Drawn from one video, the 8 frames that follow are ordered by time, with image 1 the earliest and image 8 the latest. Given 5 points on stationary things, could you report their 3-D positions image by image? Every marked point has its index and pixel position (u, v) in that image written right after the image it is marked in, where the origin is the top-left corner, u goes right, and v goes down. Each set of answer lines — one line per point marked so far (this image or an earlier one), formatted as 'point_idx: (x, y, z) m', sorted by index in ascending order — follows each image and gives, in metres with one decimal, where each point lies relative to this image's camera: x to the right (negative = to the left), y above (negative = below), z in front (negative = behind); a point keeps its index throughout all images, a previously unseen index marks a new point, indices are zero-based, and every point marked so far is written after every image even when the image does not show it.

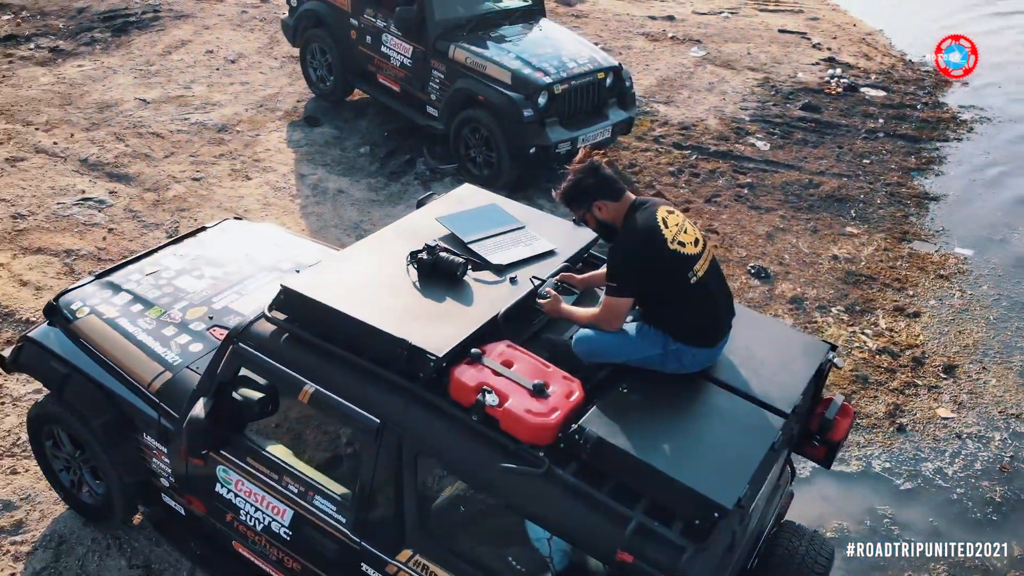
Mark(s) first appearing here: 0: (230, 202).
0: (-1.7, +0.5, +6.1) m
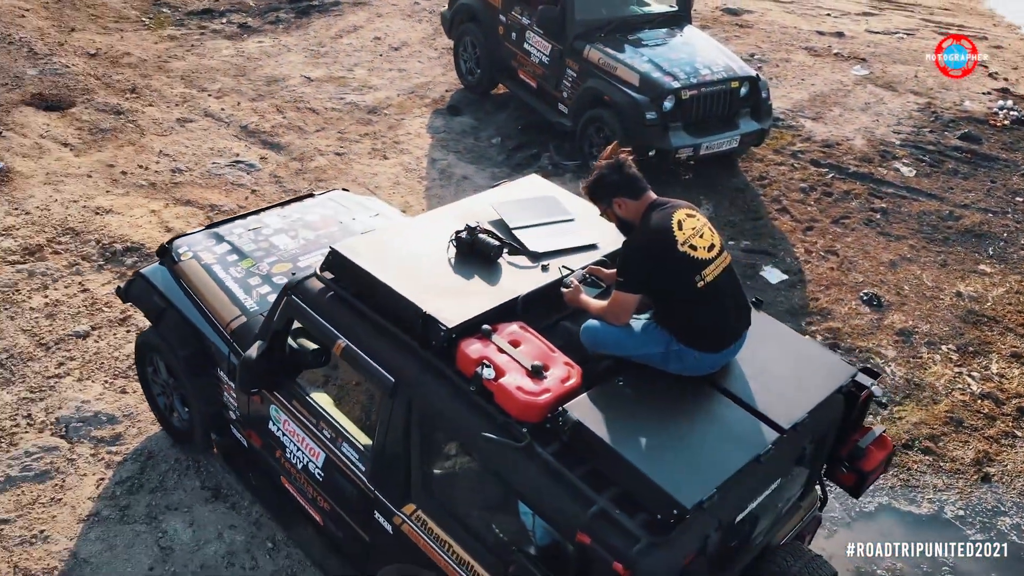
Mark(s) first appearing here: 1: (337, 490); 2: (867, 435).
0: (-1.0, +0.7, +6.5) m
1: (-0.7, -0.8, +3.7) m
2: (+1.4, -0.6, +3.9) m
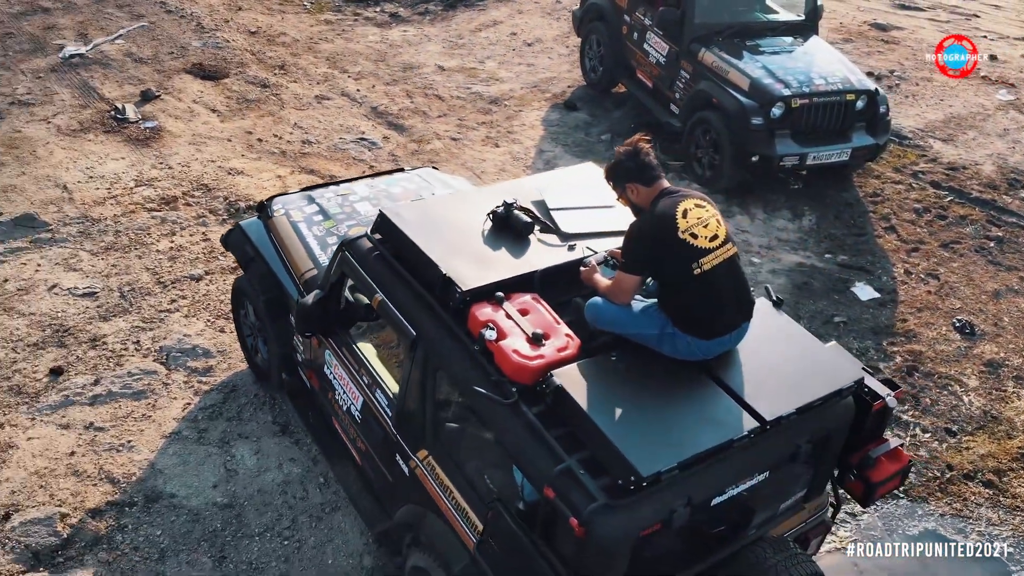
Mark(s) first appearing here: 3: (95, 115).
0: (-0.3, +0.9, +6.9) m
1: (-0.6, -0.6, +4.1) m
2: (+1.5, -0.6, +3.9) m
3: (-2.9, +1.2, +6.7) m
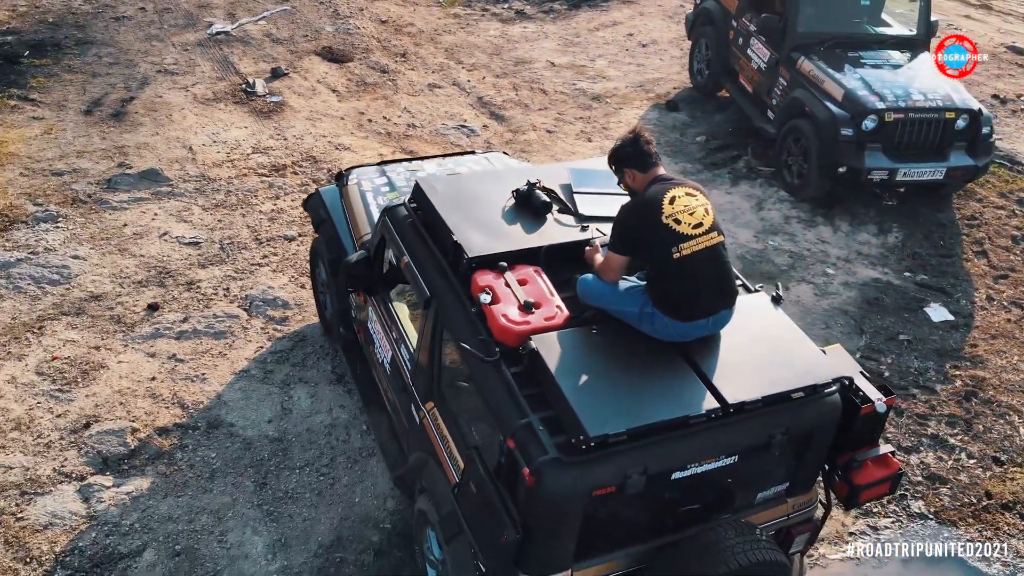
0: (+0.4, +1.0, +7.2) m
1: (-0.5, -0.4, +4.5) m
2: (+1.5, -0.7, +3.9) m
3: (-2.2, +1.6, +7.4) m
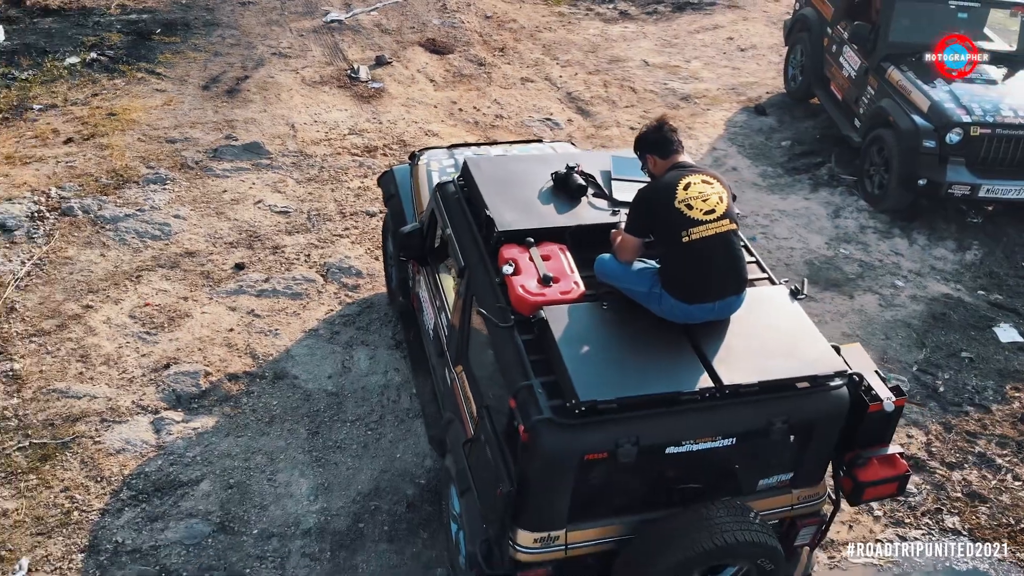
0: (+1.0, +1.0, +7.3) m
1: (-0.4, -0.3, +4.8) m
2: (+1.5, -0.7, +4.0) m
3: (-1.5, +1.8, +7.9) m
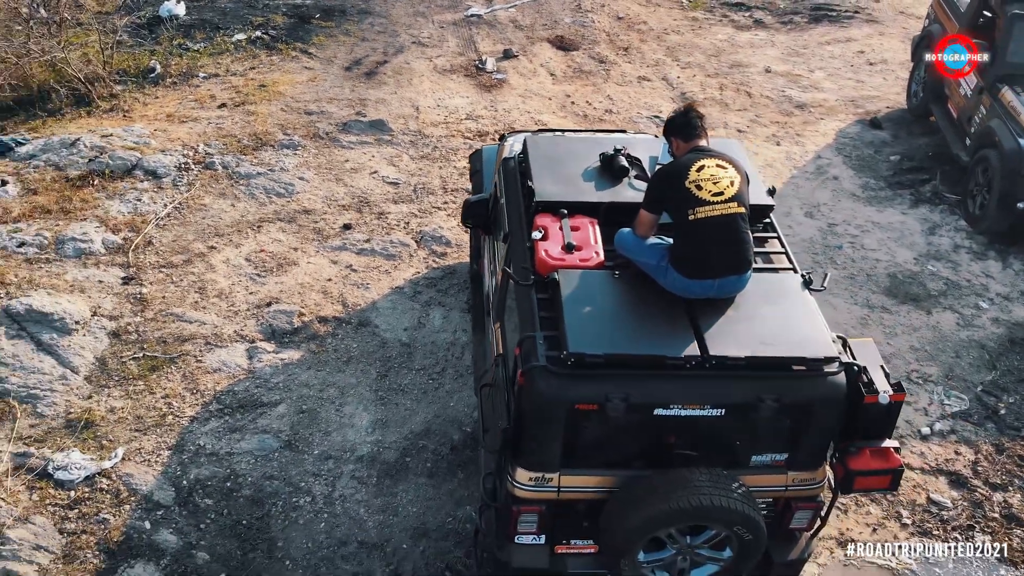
0: (+1.8, +1.0, +7.5) m
1: (-0.1, -0.1, +5.2) m
2: (+1.6, -0.7, +4.1) m
3: (-0.4, +2.0, +8.5) m
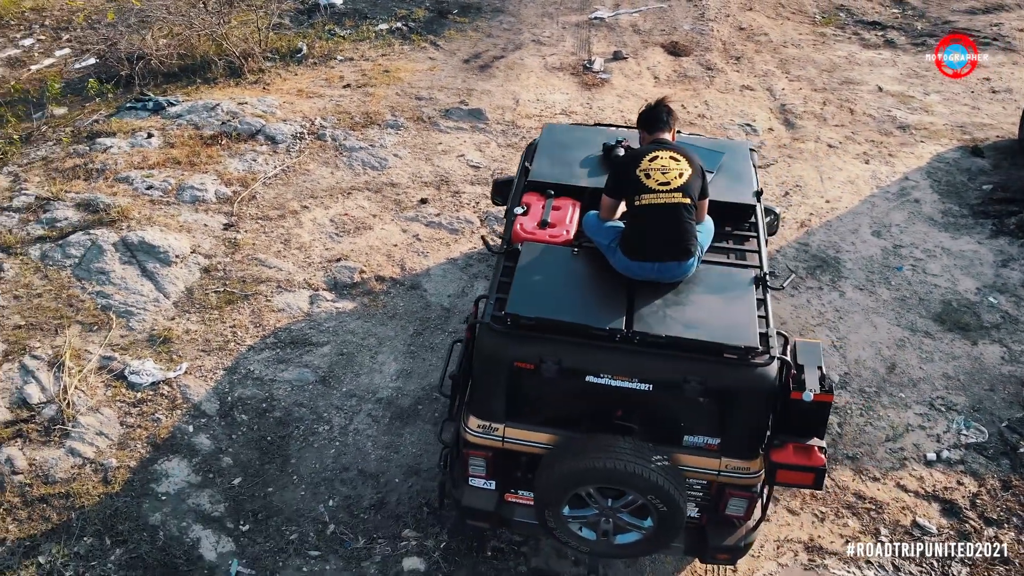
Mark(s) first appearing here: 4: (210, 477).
0: (+2.4, +0.9, +7.5) m
1: (0.0, 0.0, +5.7) m
2: (+1.3, -0.7, +4.3) m
3: (+0.6, +2.1, +9.0) m
4: (-1.7, -1.1, +5.5) m
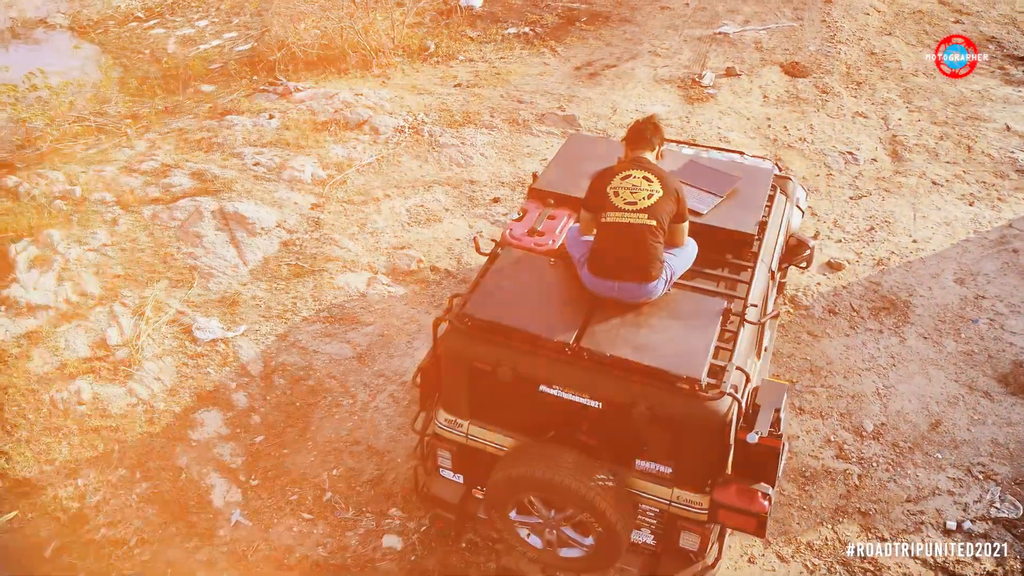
0: (+3.0, +0.6, +7.0) m
1: (+0.1, 0.0, +5.8) m
2: (+1.0, -0.8, +4.1) m
3: (+1.6, +2.0, +8.9) m
4: (-1.7, -0.9, +5.9) m
